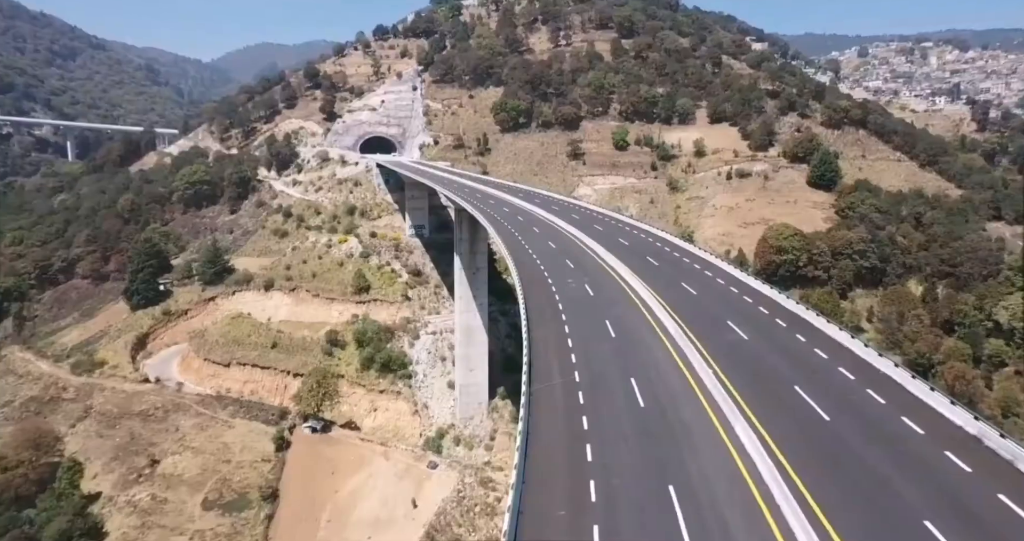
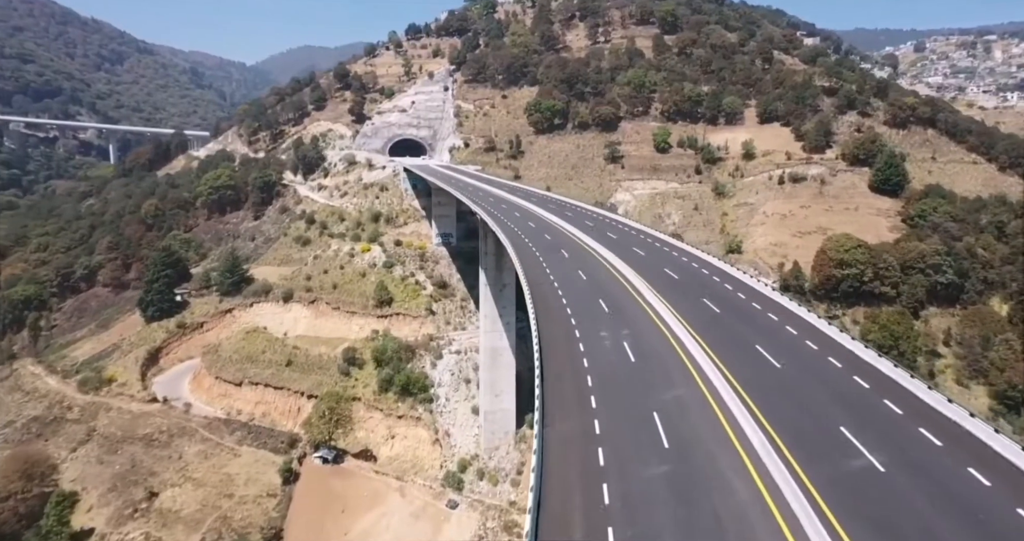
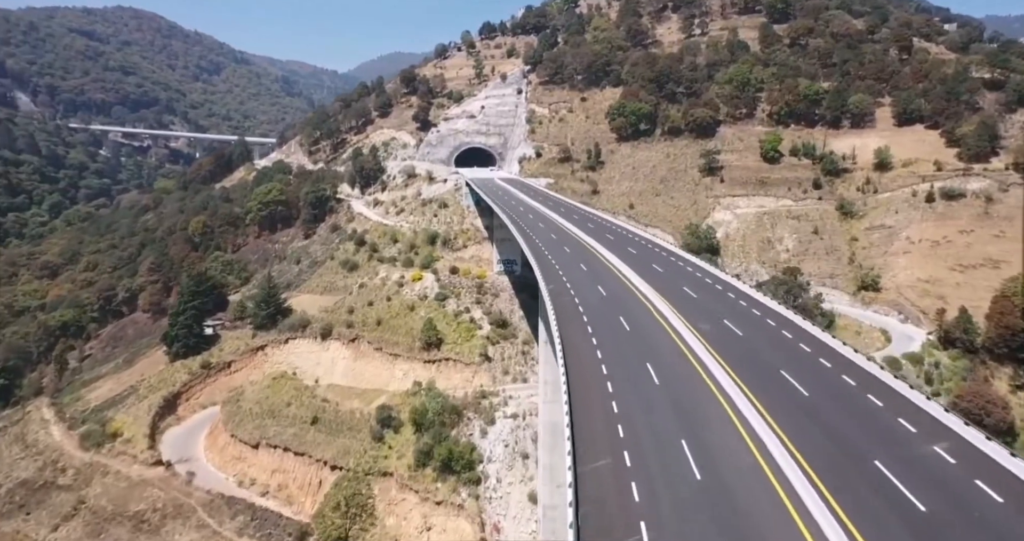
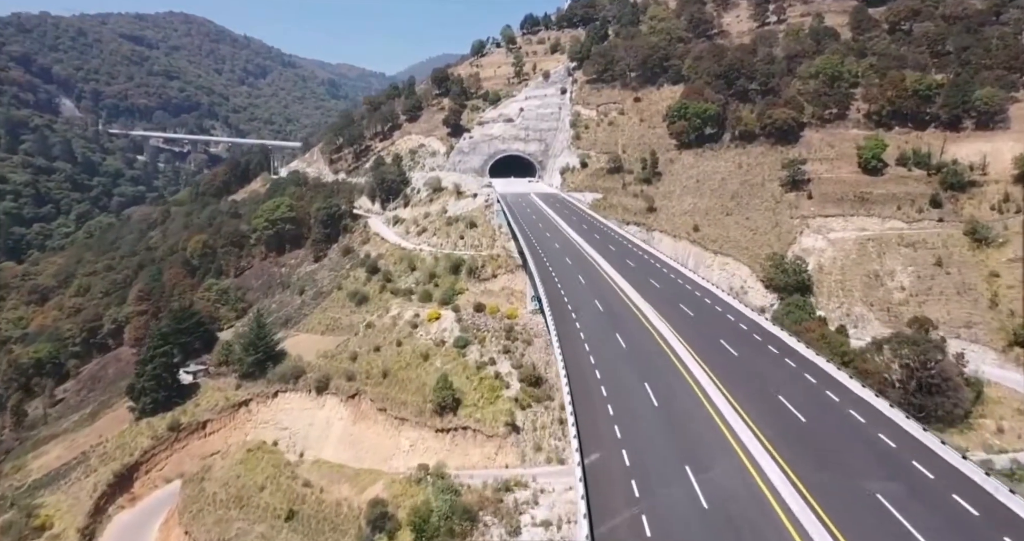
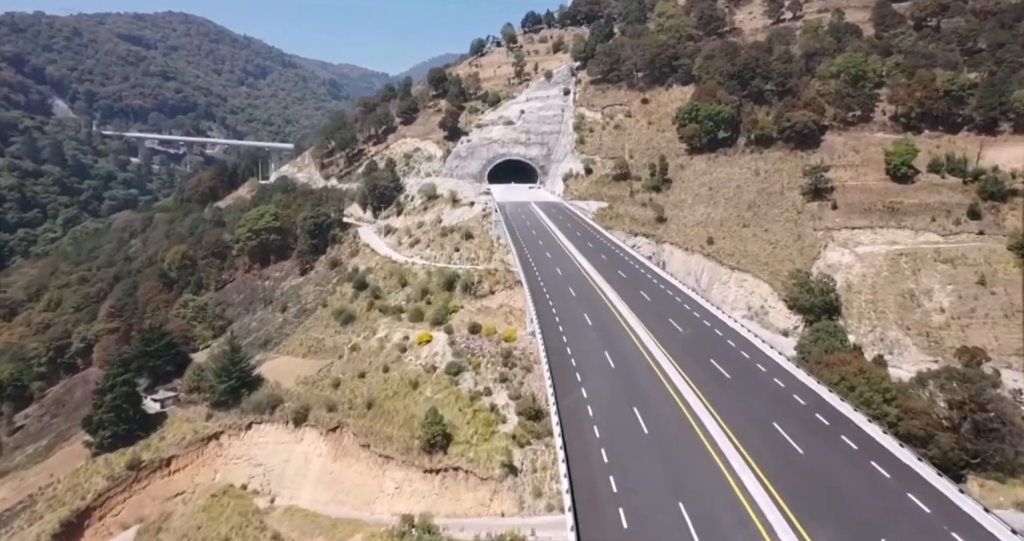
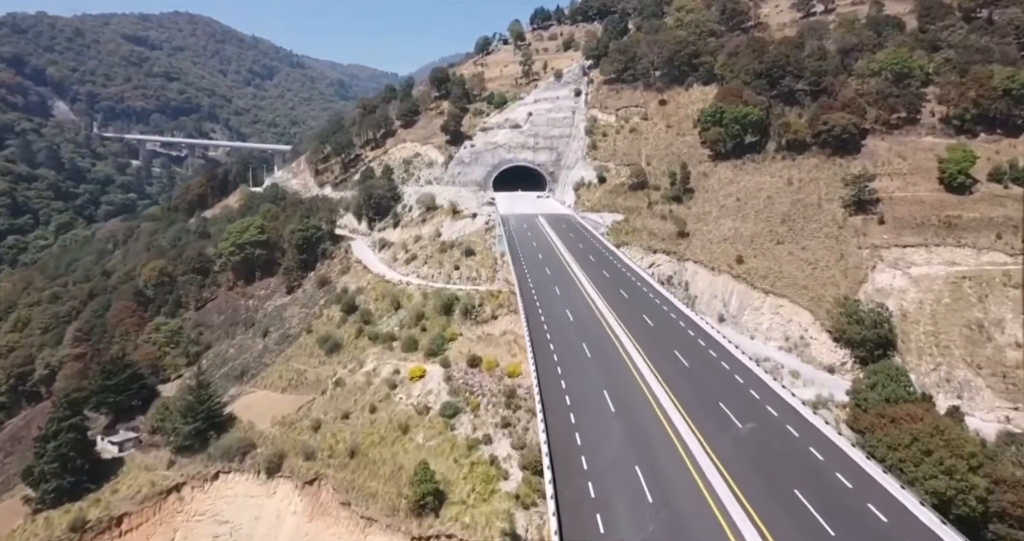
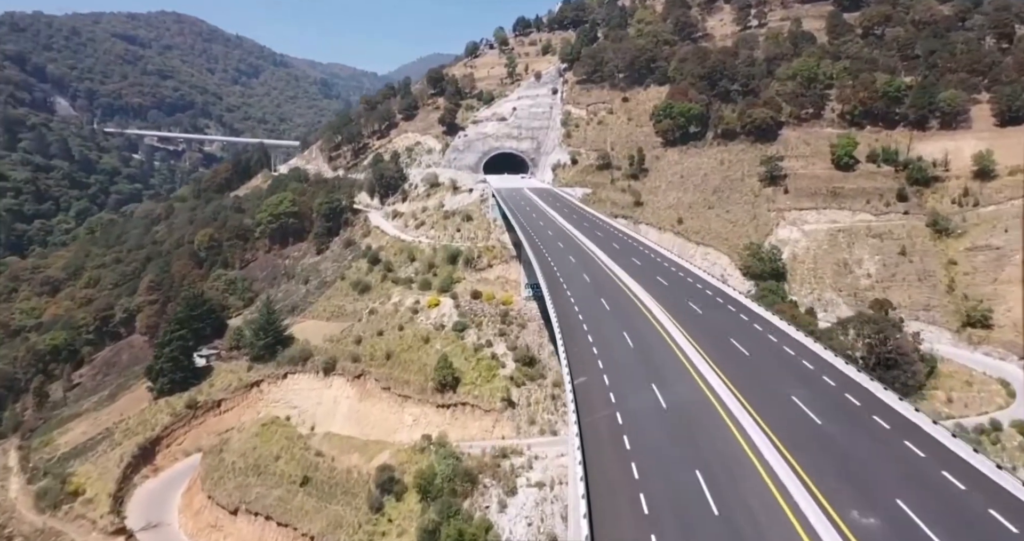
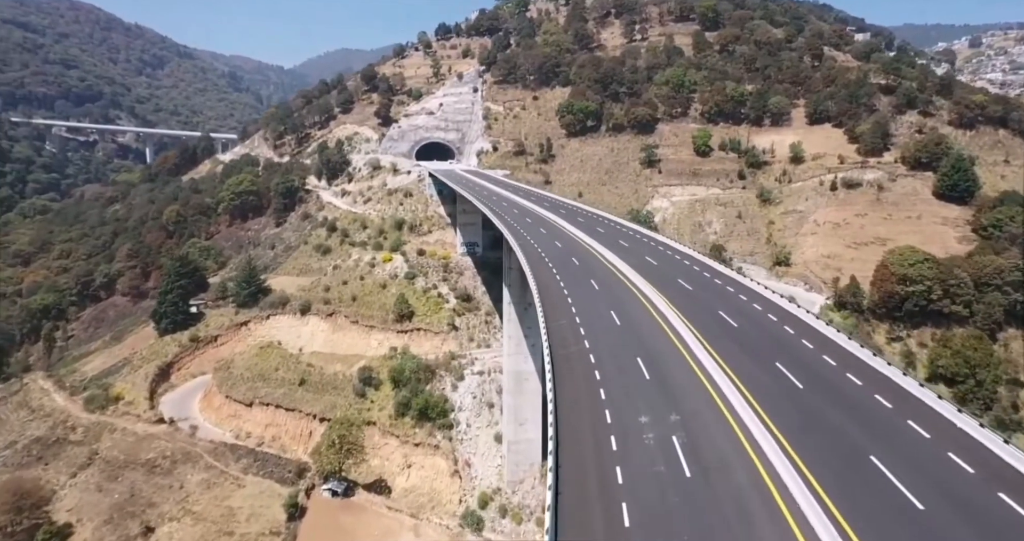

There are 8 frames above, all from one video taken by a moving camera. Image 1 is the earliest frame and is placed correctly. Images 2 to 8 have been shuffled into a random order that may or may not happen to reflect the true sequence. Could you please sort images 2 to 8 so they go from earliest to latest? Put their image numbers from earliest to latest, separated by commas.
2, 8, 3, 7, 4, 5, 6
